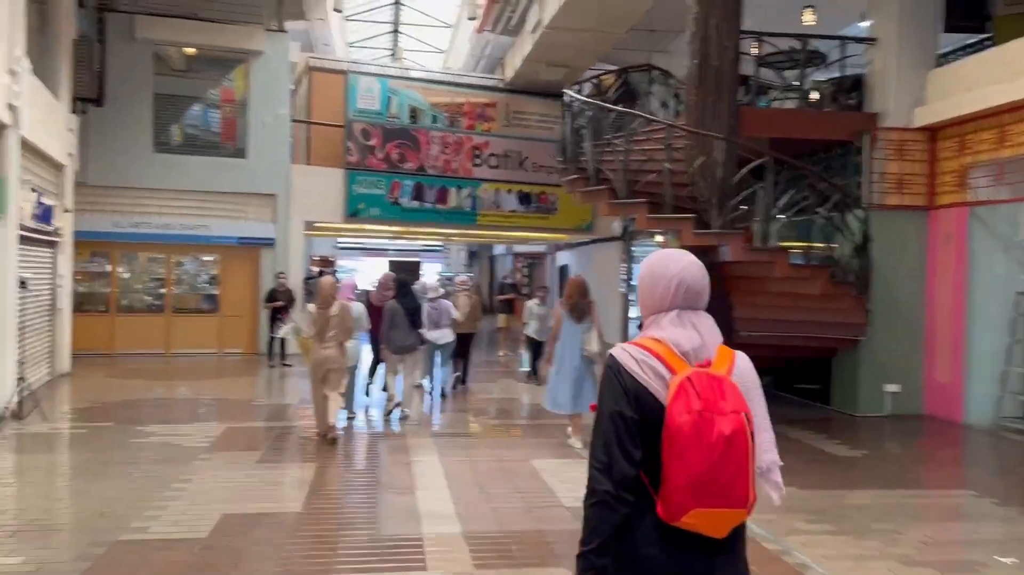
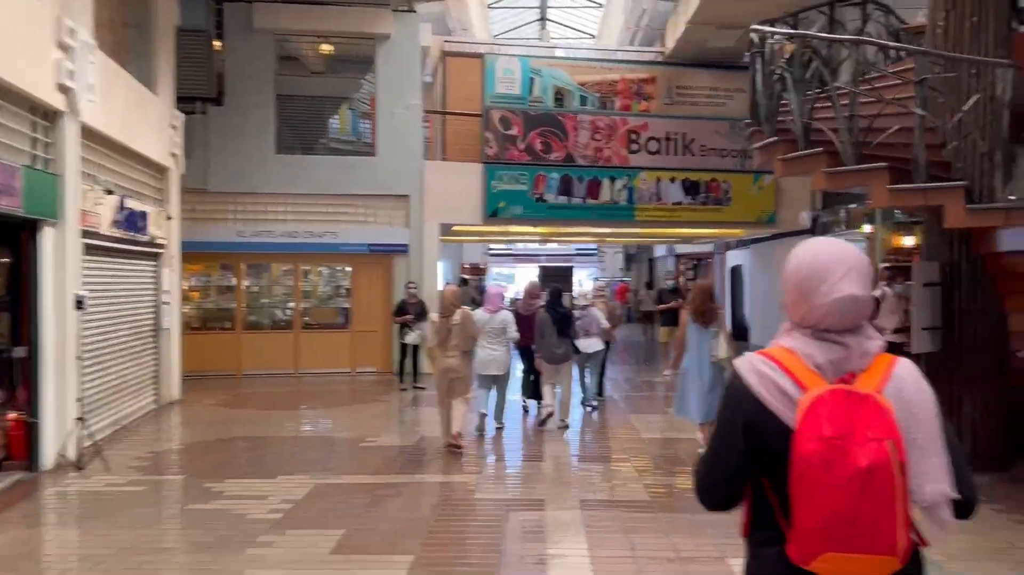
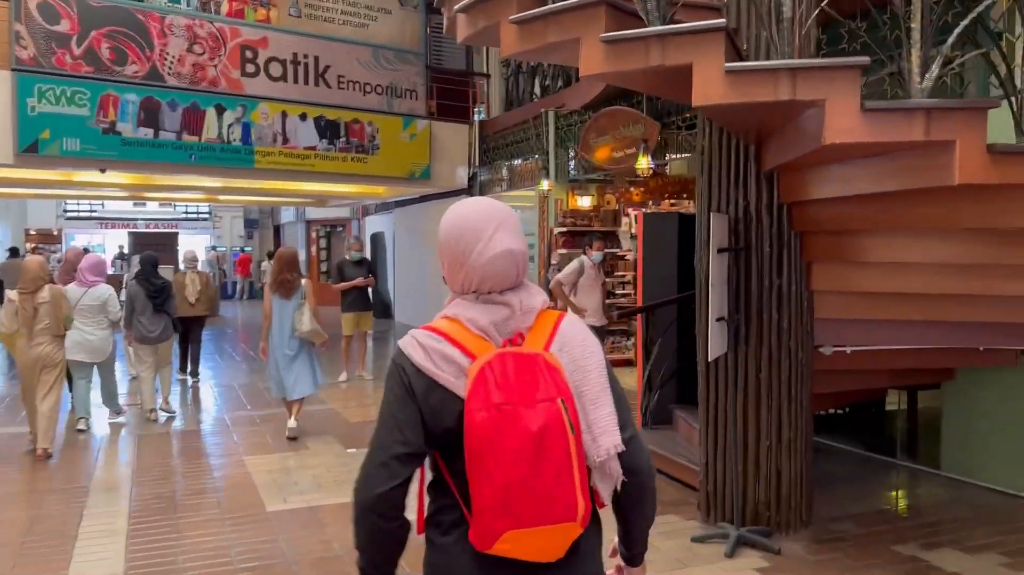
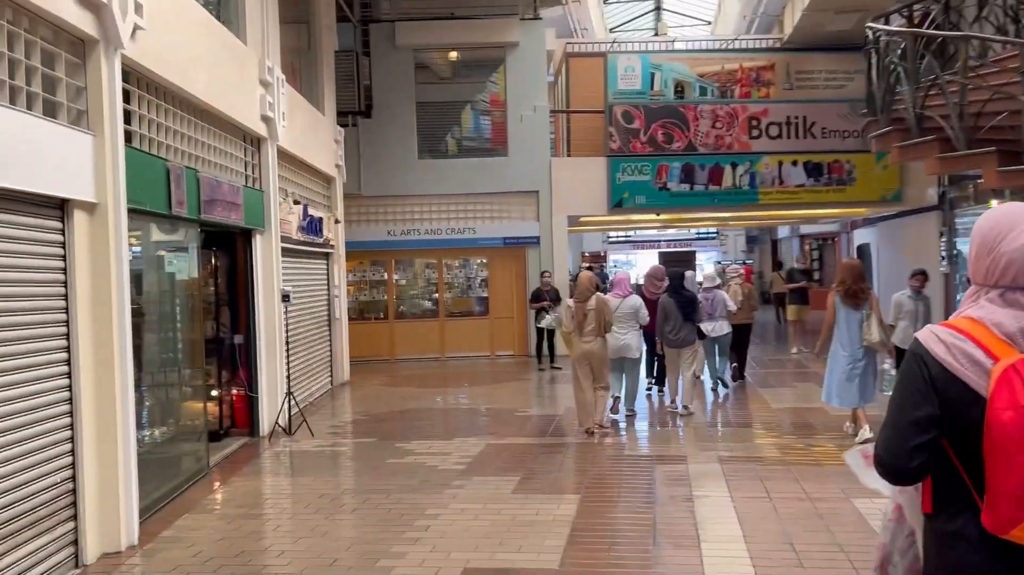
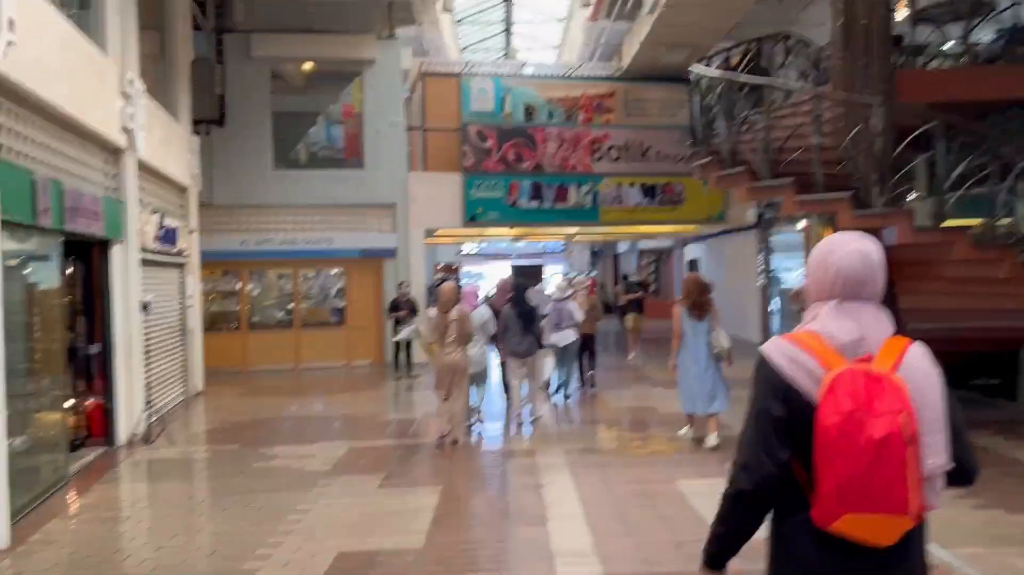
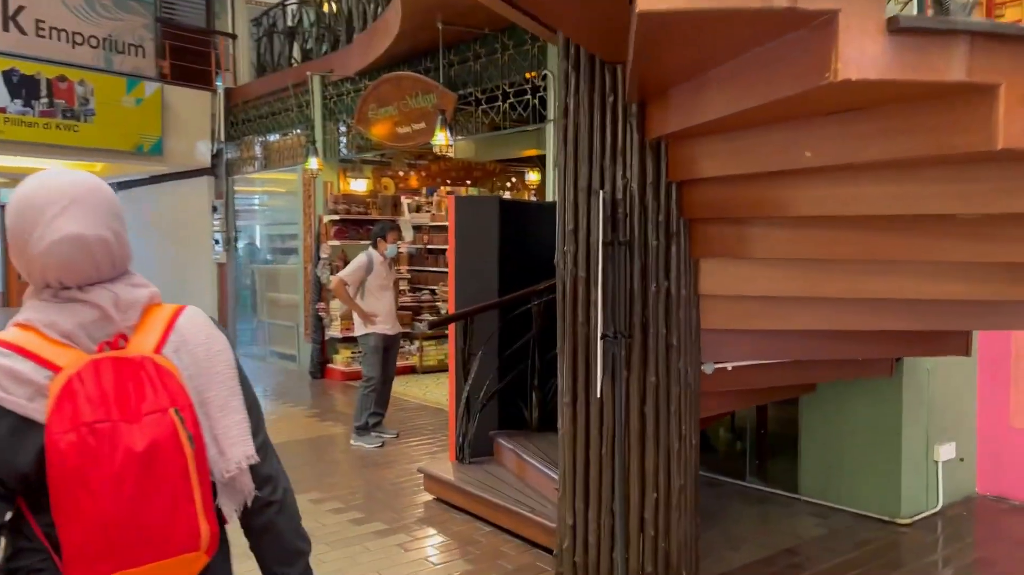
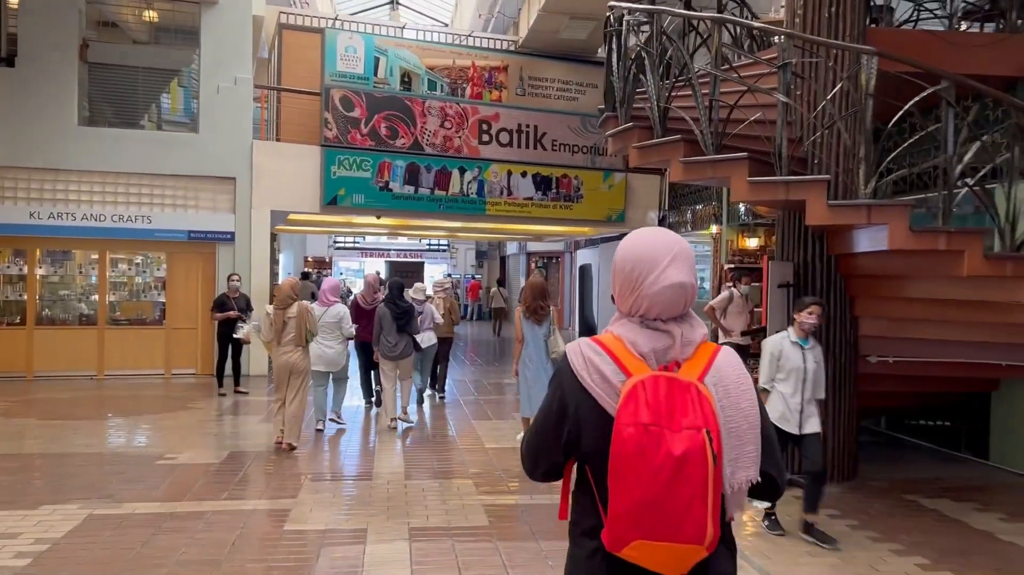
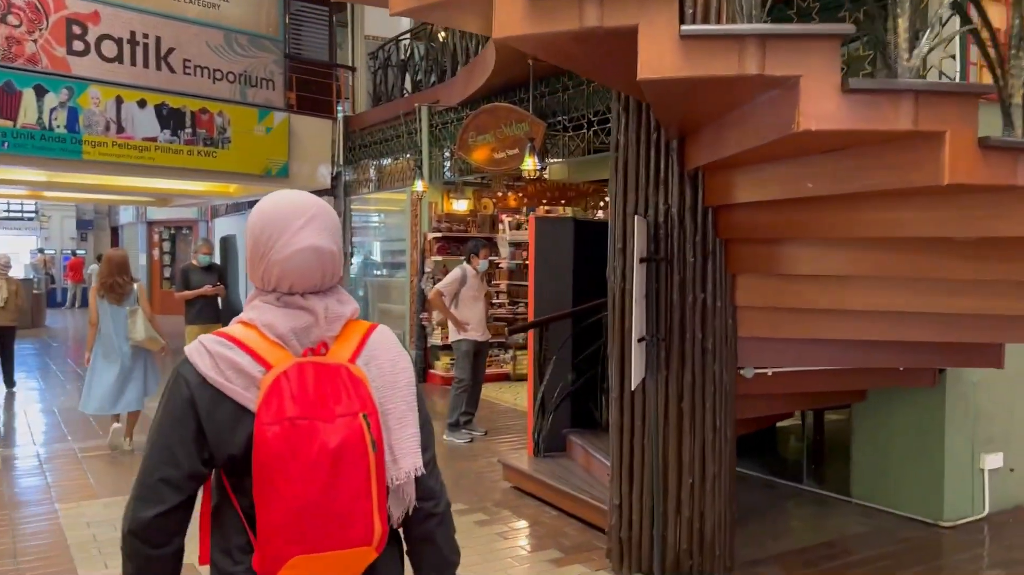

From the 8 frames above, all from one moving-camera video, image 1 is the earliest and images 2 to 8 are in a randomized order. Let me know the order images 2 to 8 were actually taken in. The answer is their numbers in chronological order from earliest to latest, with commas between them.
5, 4, 2, 7, 3, 8, 6
